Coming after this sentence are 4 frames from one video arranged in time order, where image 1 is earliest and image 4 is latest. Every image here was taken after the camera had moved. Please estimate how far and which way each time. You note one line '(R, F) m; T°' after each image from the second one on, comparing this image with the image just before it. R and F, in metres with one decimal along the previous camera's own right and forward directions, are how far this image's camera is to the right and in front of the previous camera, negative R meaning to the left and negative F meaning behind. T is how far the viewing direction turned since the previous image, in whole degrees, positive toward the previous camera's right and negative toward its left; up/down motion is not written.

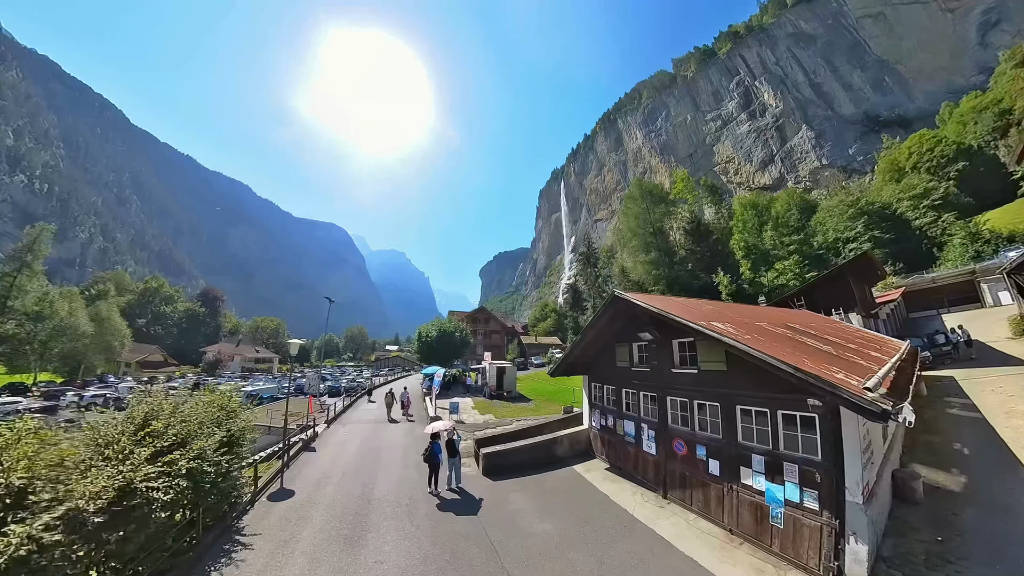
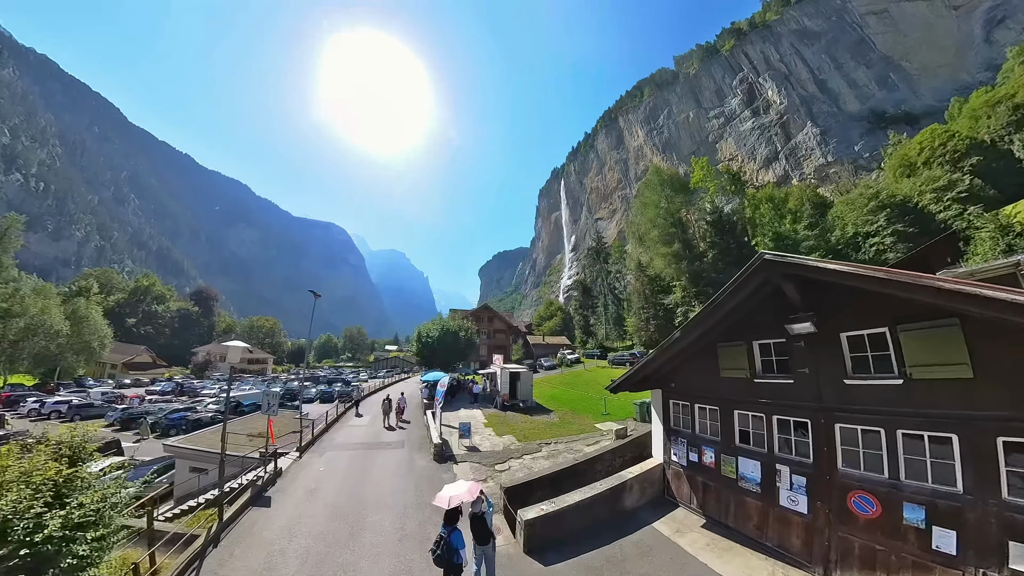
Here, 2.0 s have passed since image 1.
(-0.8, +3.2) m; 0°
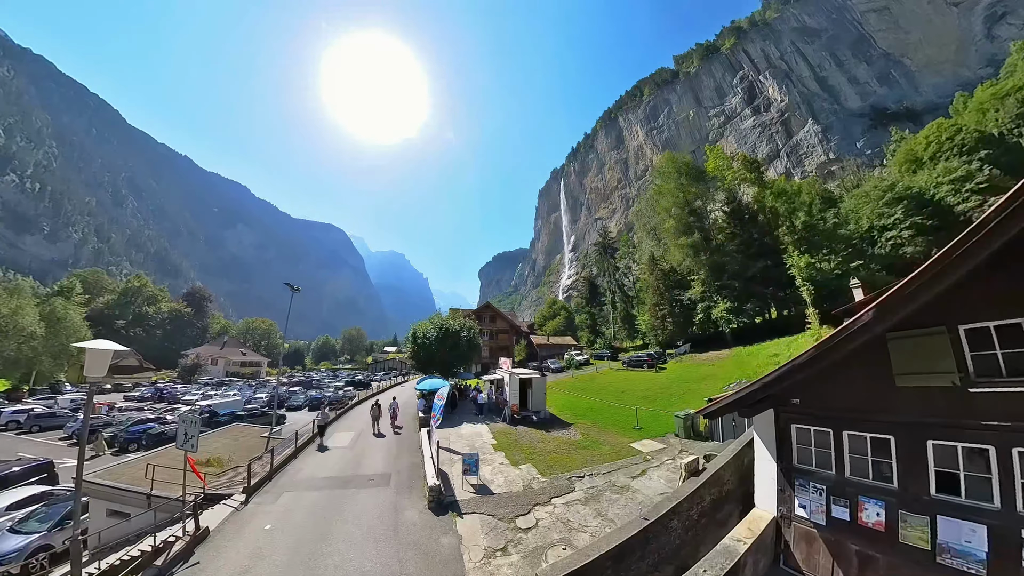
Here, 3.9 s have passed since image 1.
(-0.4, +2.7) m; 0°
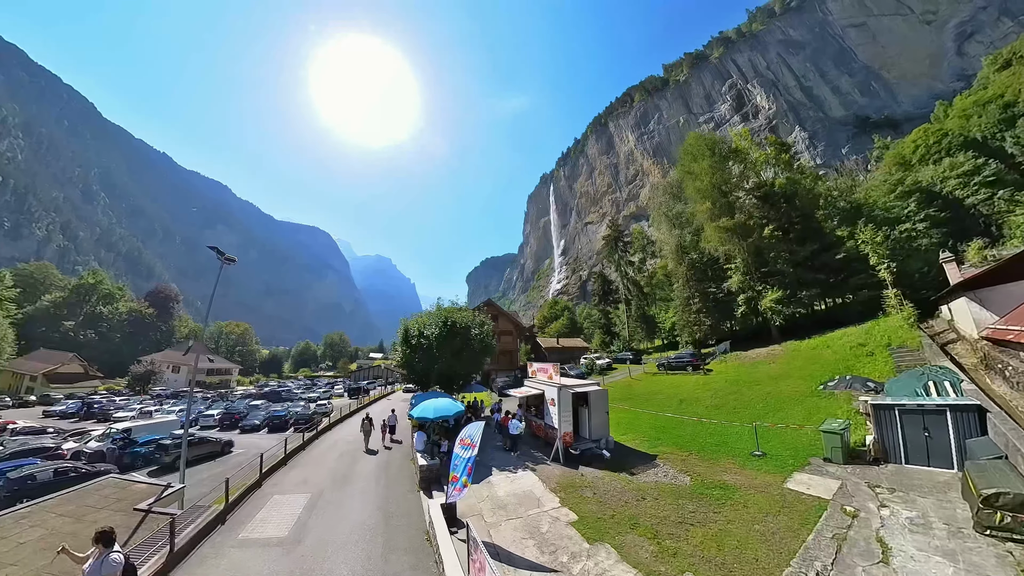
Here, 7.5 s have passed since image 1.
(-1.7, +5.5) m; +2°
